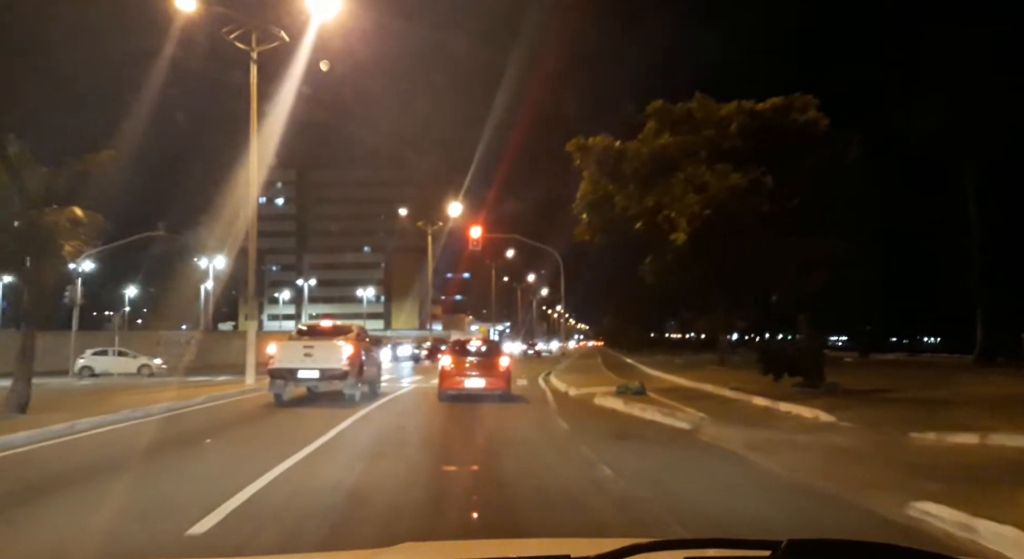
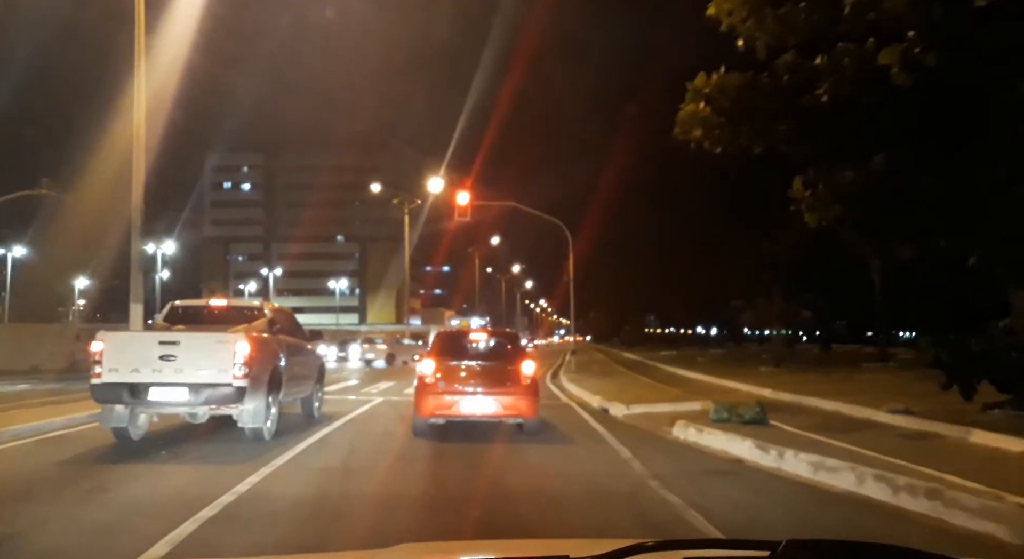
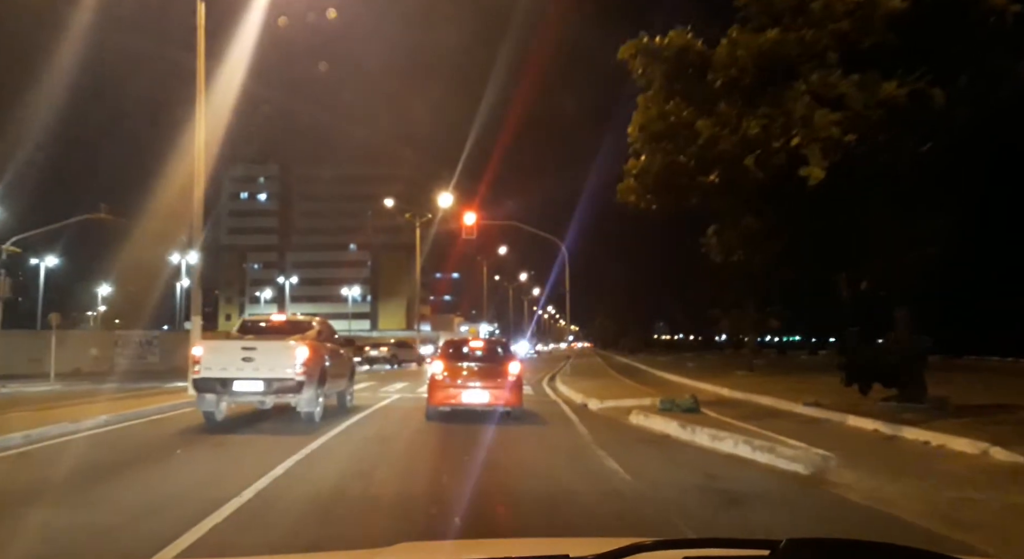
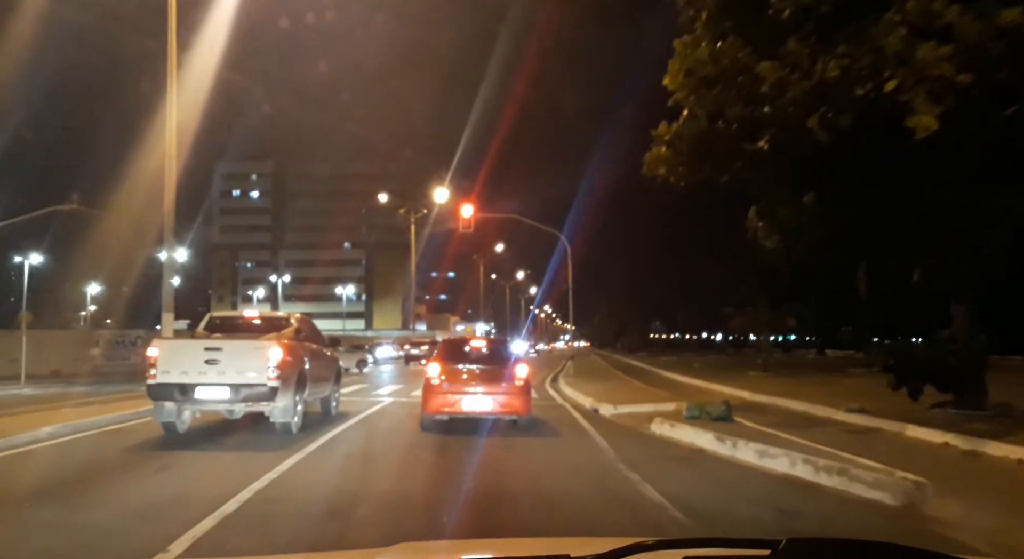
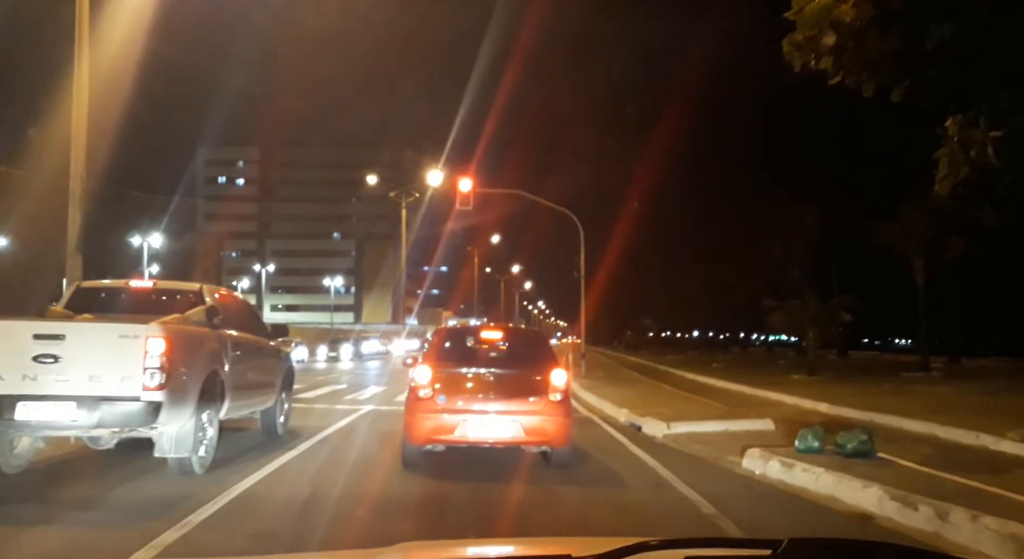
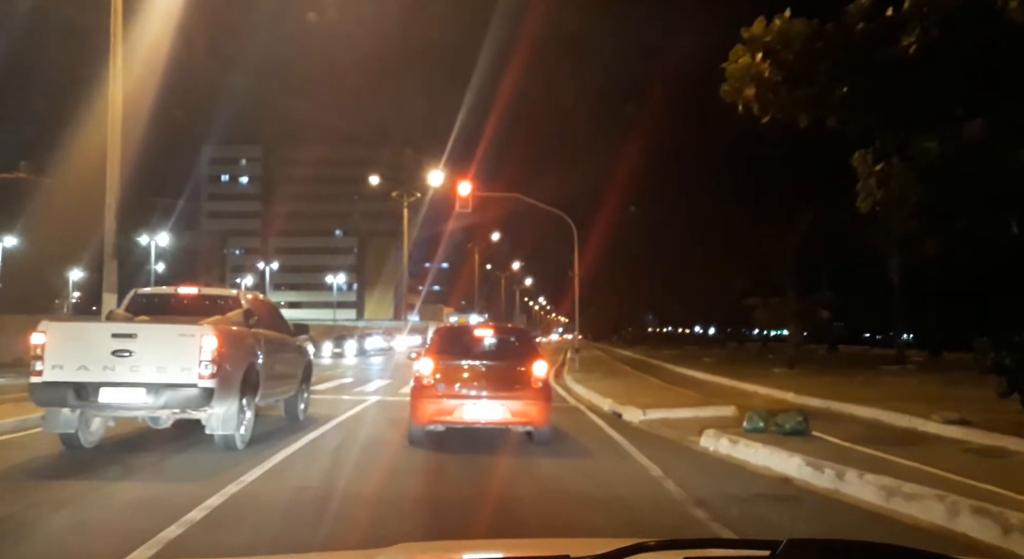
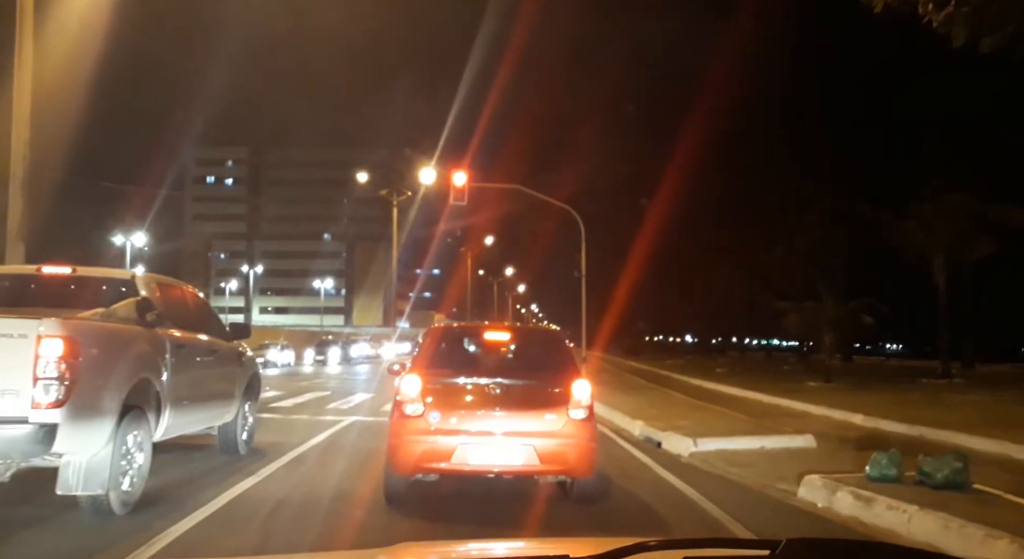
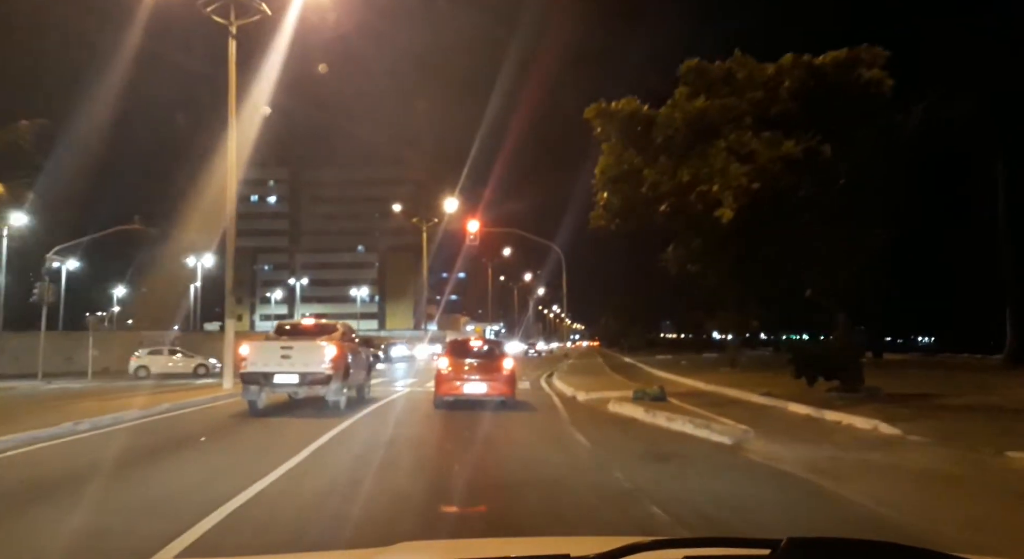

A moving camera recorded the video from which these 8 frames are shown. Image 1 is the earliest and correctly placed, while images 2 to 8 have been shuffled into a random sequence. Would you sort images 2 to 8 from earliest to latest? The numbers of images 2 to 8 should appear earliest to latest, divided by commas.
8, 3, 4, 2, 6, 5, 7
